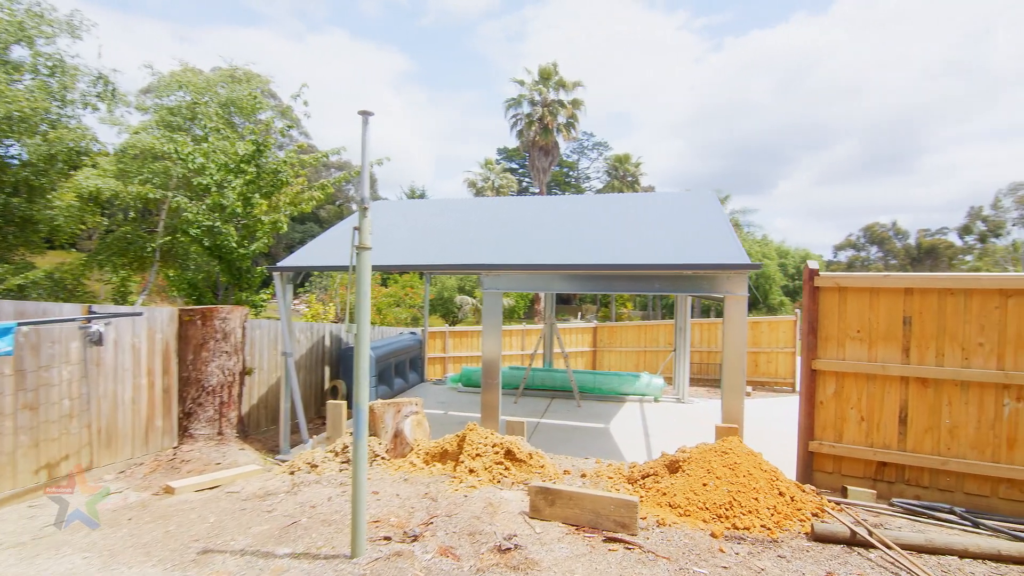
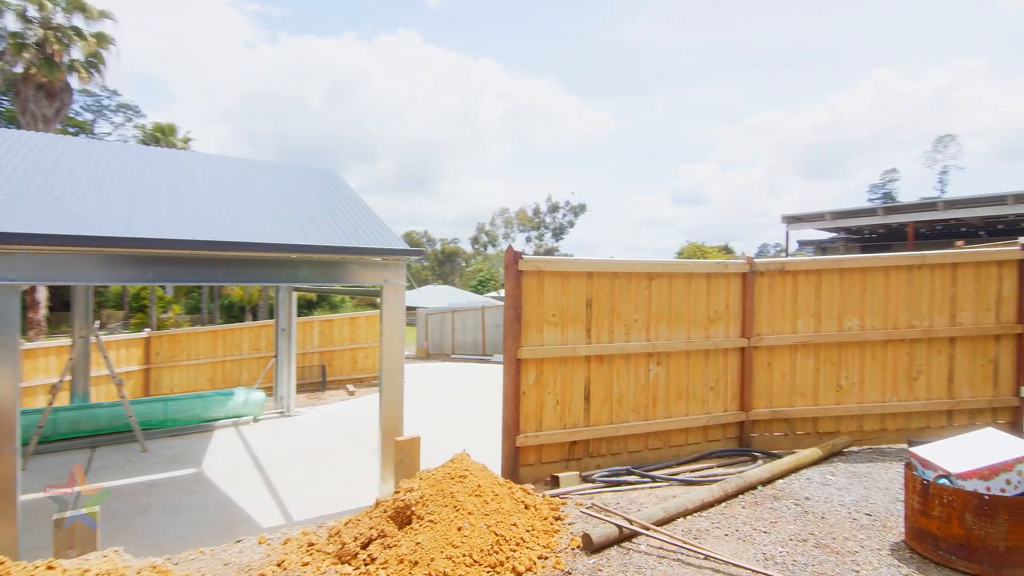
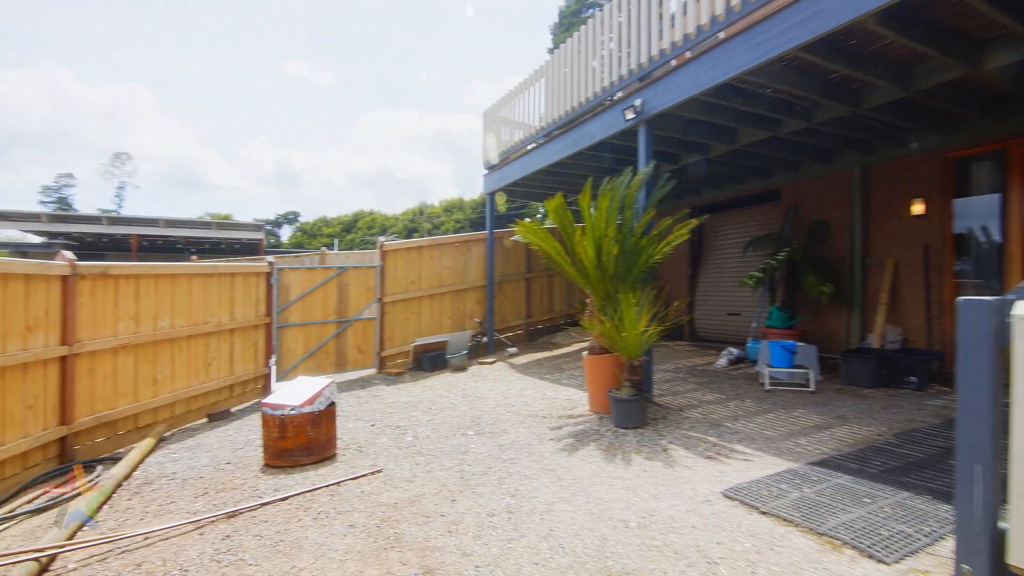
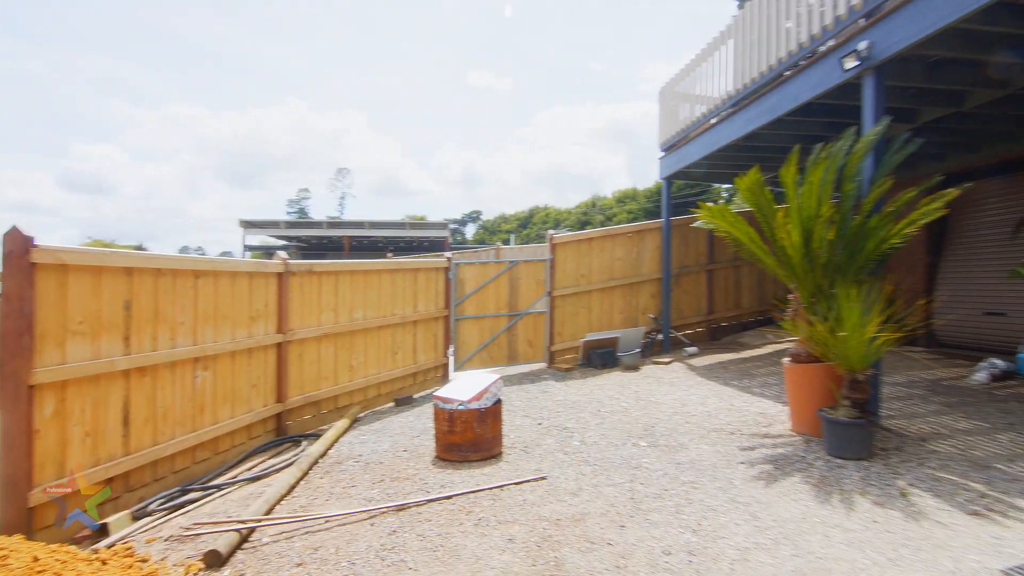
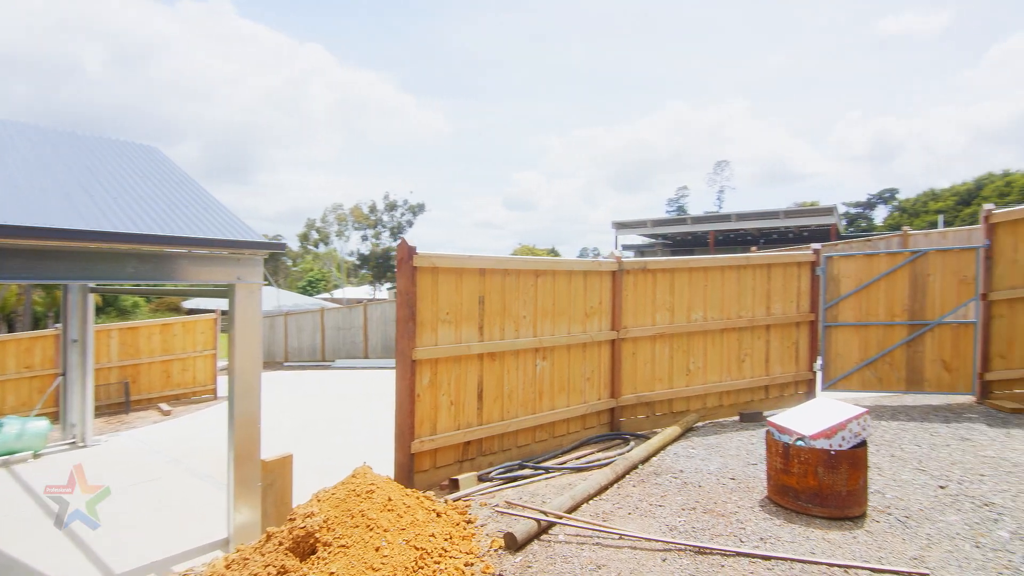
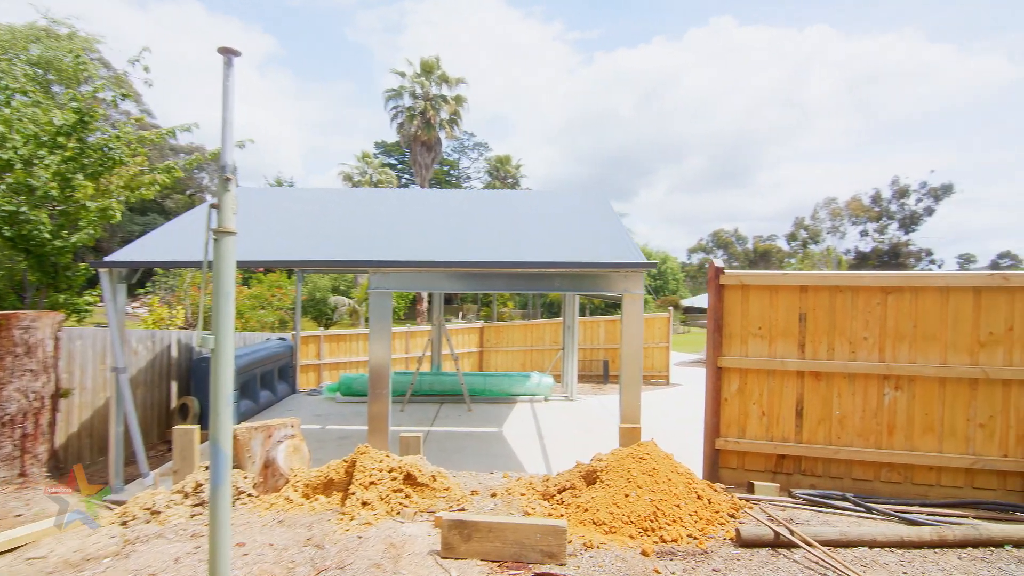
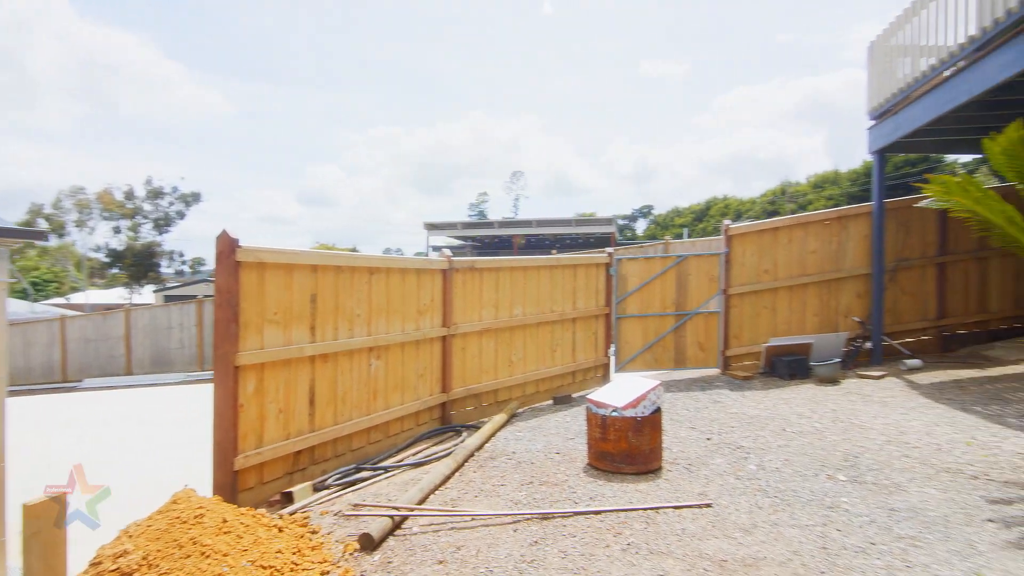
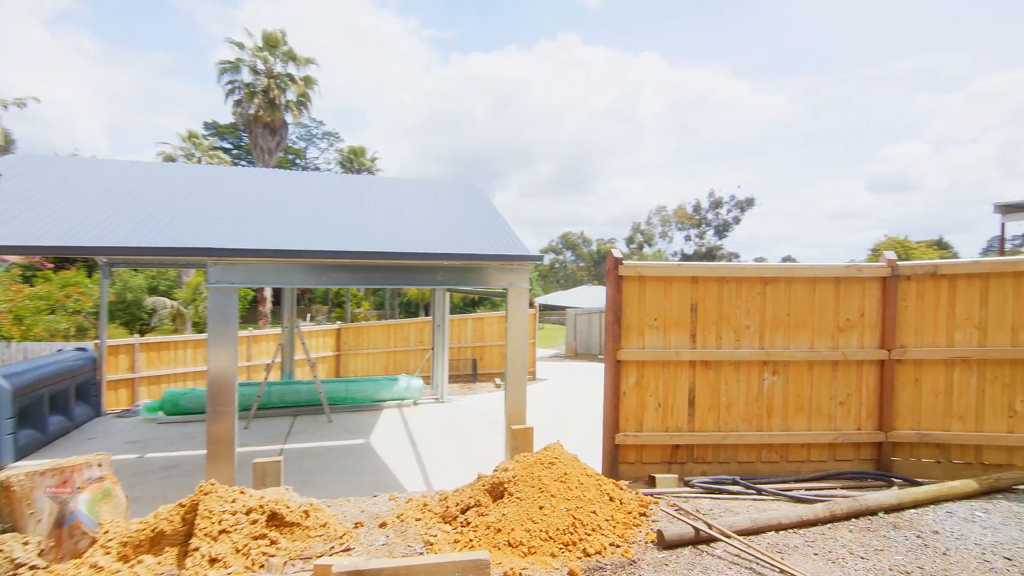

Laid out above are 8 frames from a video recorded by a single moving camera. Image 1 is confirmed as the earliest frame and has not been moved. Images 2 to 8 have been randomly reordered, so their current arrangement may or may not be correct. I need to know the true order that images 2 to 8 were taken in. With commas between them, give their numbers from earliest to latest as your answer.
6, 8, 2, 5, 7, 4, 3
